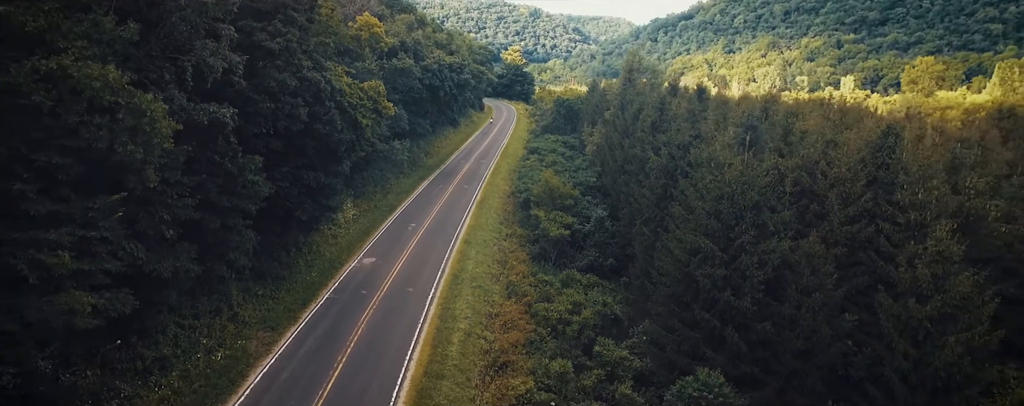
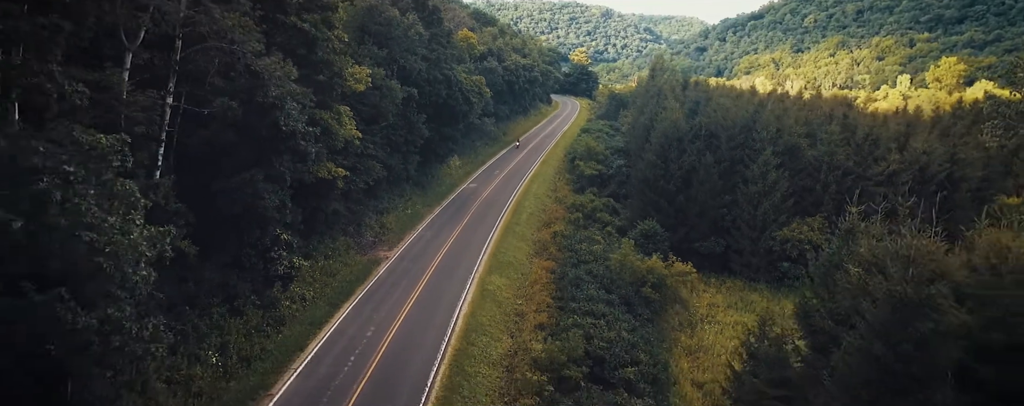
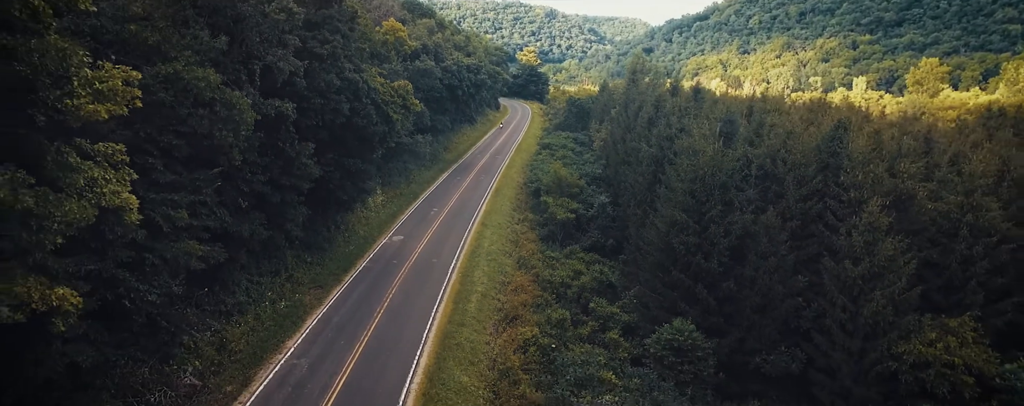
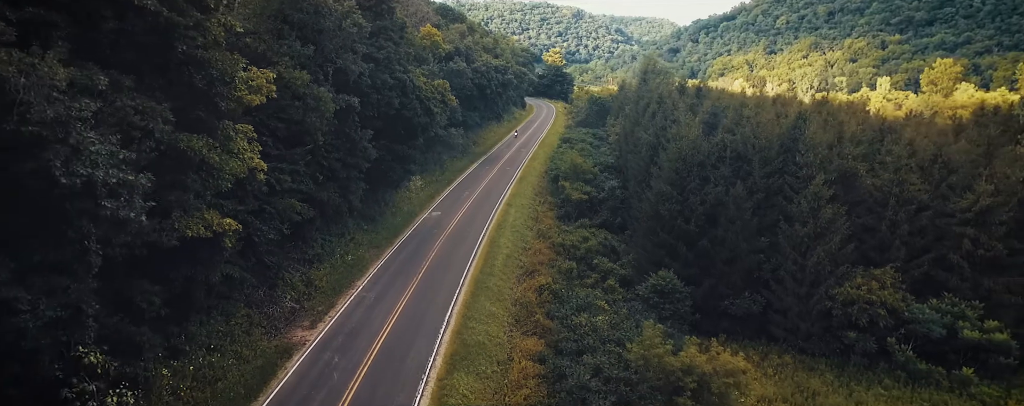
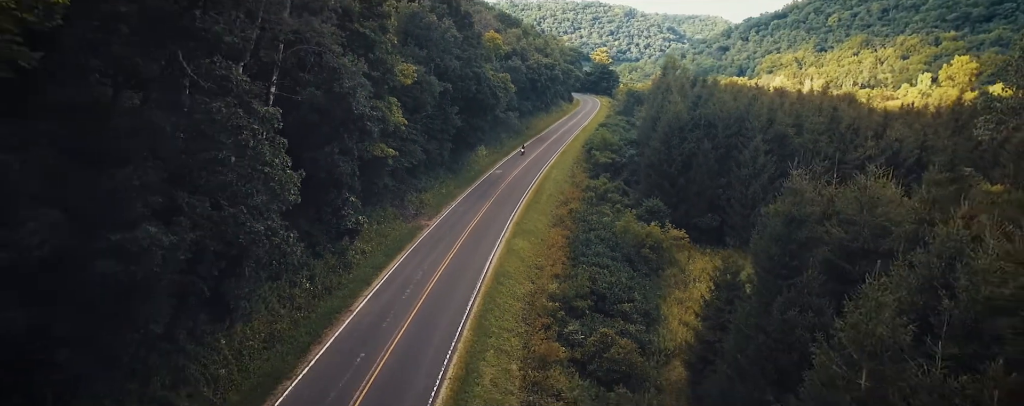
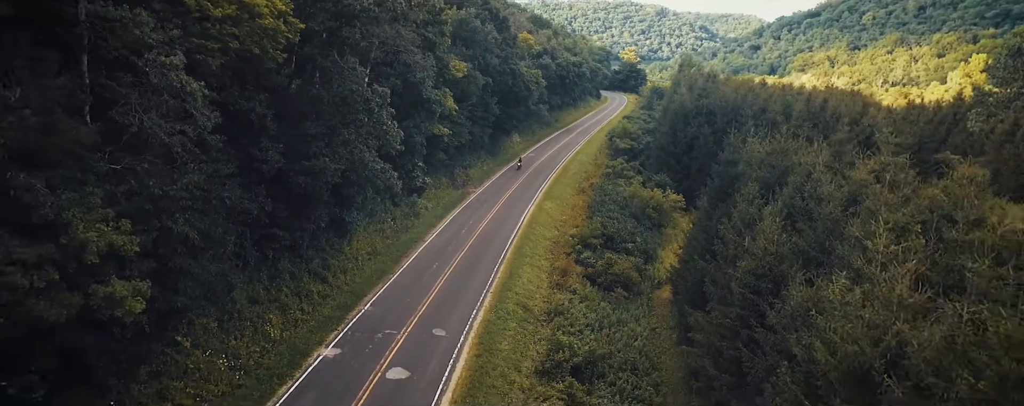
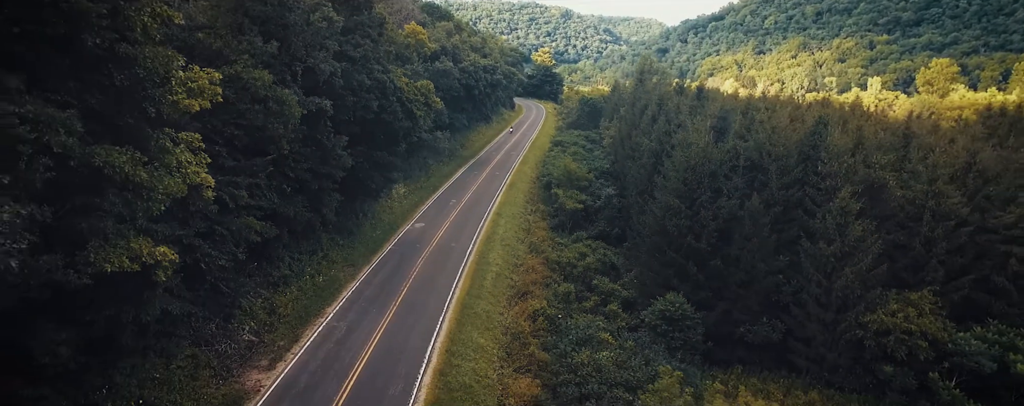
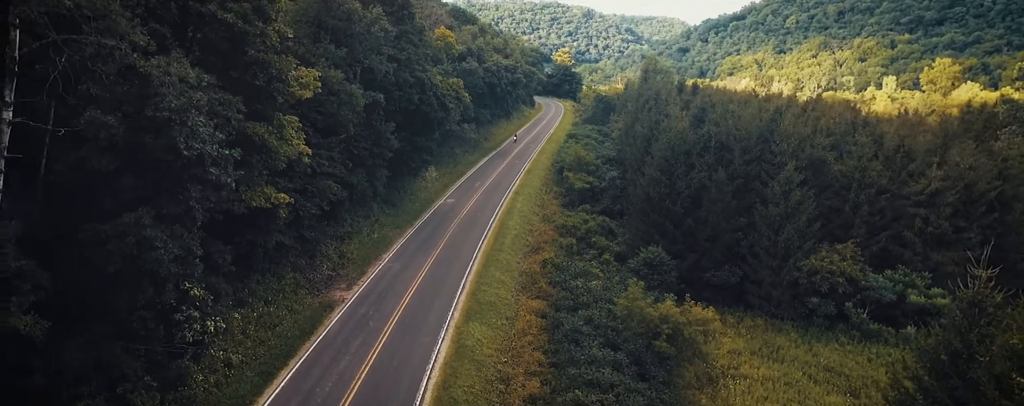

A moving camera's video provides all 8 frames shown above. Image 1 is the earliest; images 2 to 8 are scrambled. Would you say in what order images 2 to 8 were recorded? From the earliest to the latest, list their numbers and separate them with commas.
3, 7, 4, 8, 2, 5, 6
